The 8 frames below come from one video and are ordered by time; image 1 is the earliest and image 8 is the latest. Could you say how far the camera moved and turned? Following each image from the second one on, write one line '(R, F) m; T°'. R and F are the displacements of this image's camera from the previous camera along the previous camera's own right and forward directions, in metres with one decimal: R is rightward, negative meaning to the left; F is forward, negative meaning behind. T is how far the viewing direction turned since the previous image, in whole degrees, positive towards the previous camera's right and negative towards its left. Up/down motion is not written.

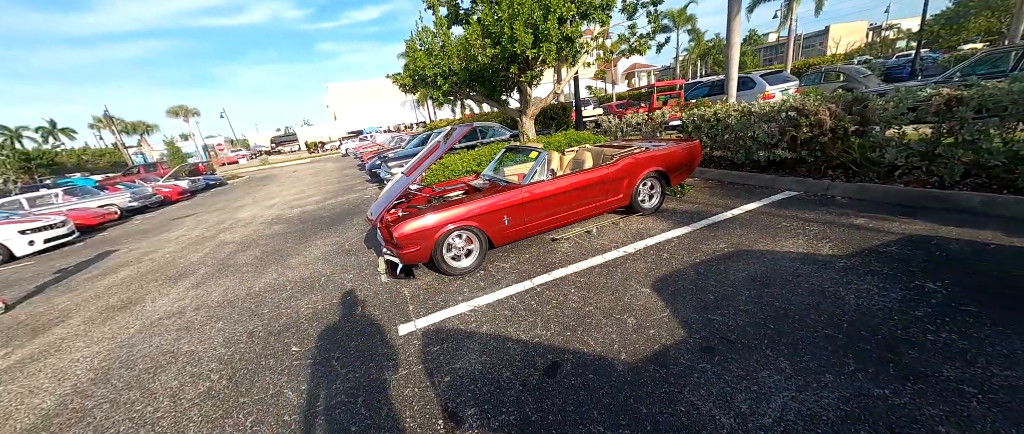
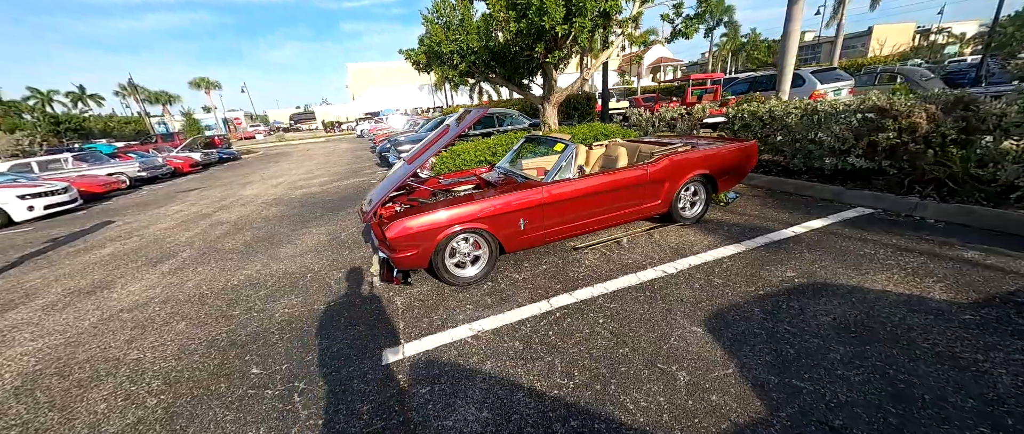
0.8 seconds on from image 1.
(-0.1, +0.6) m; -2°
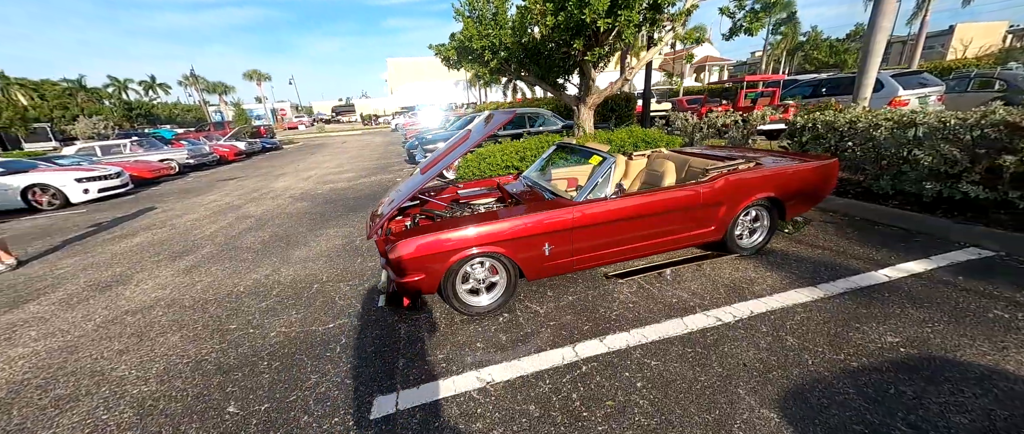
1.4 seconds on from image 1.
(0.0, +0.4) m; -5°
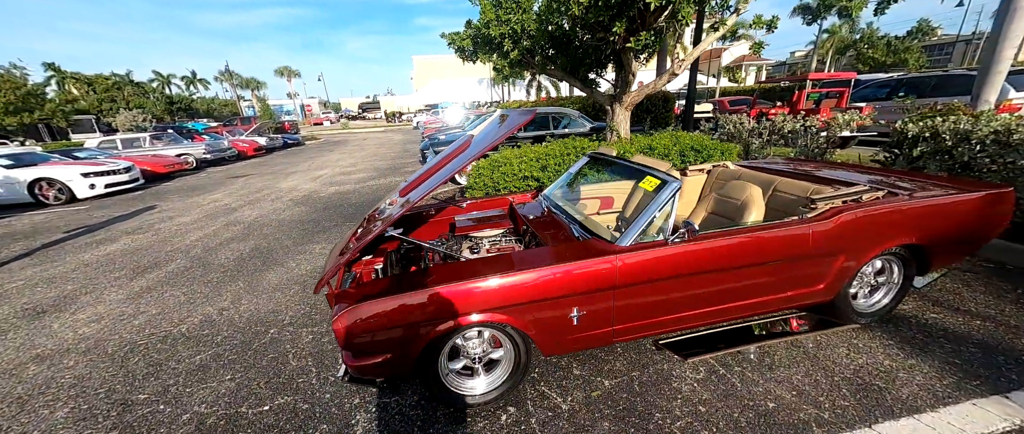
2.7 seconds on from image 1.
(0.0, +0.9) m; -3°
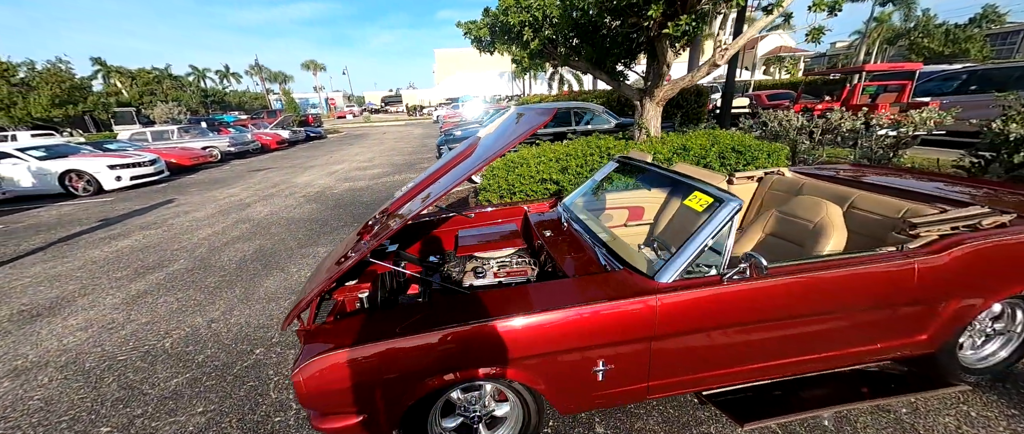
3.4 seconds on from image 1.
(0.0, +0.4) m; -3°
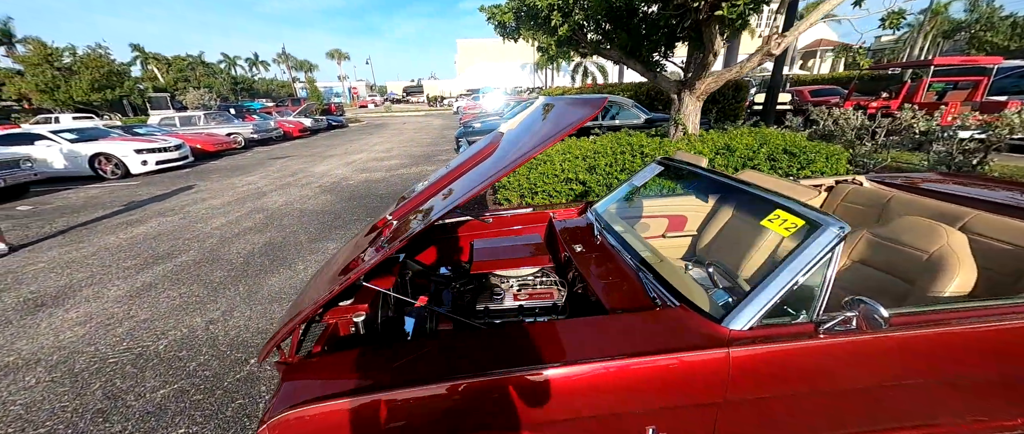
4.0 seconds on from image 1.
(0.0, +0.3) m; -3°
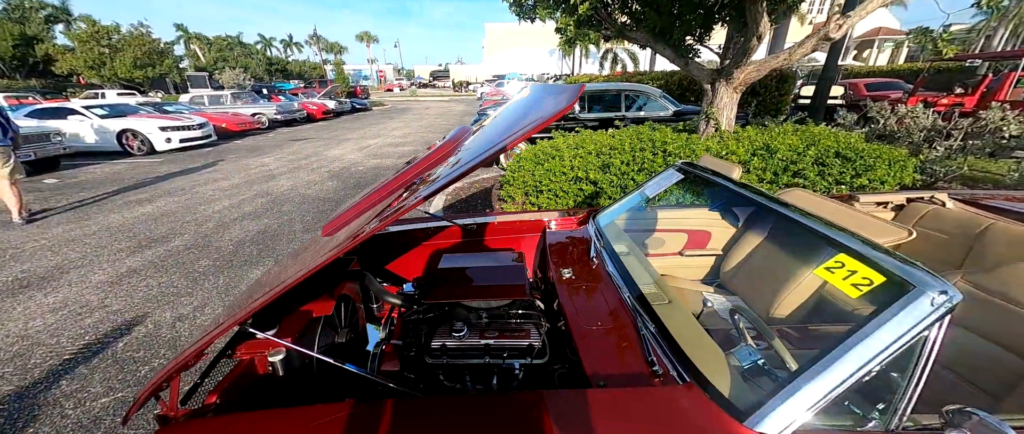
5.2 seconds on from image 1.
(+0.2, +0.4) m; -4°
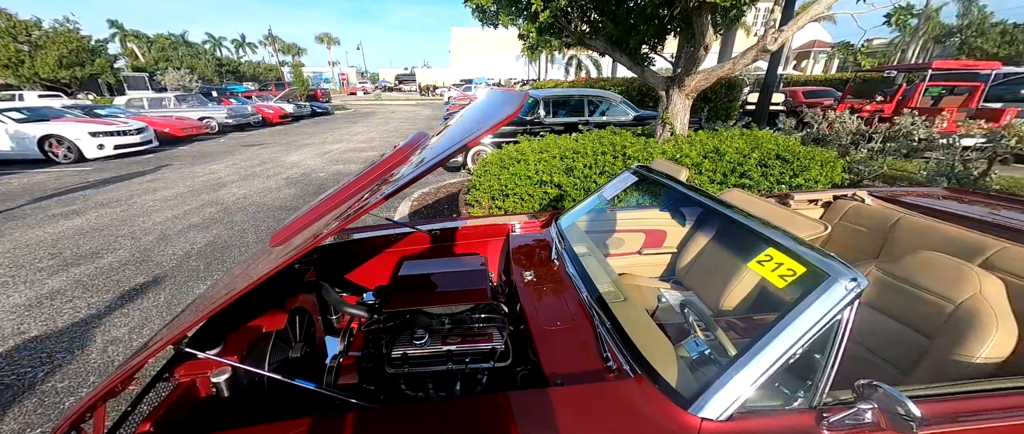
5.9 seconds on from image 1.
(0.0, 0.0) m; +5°
